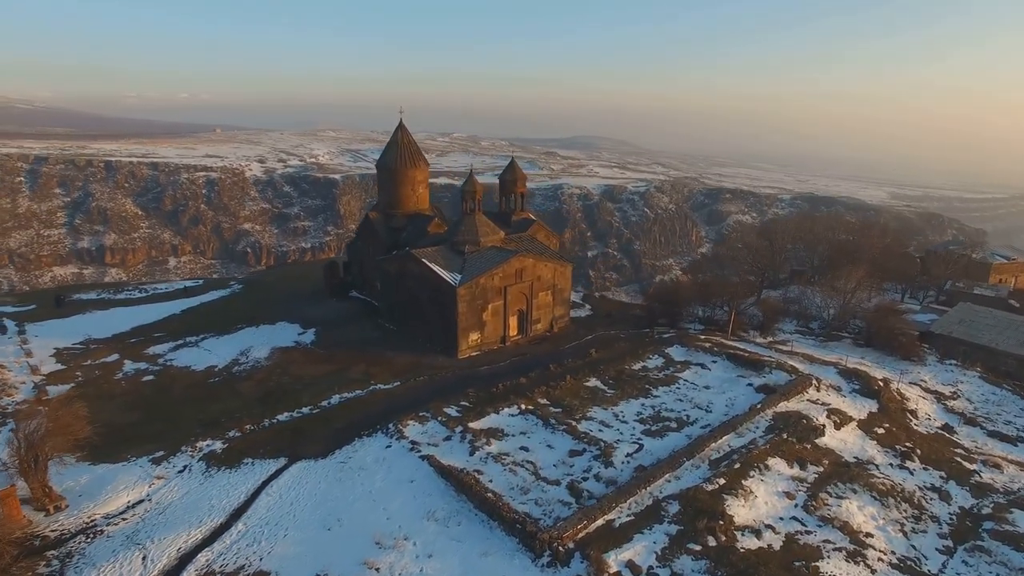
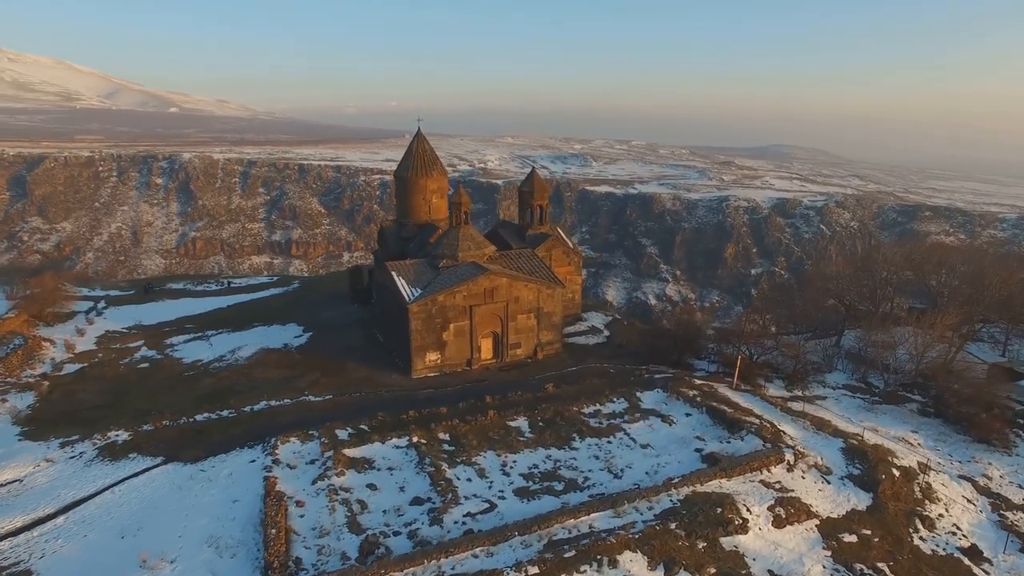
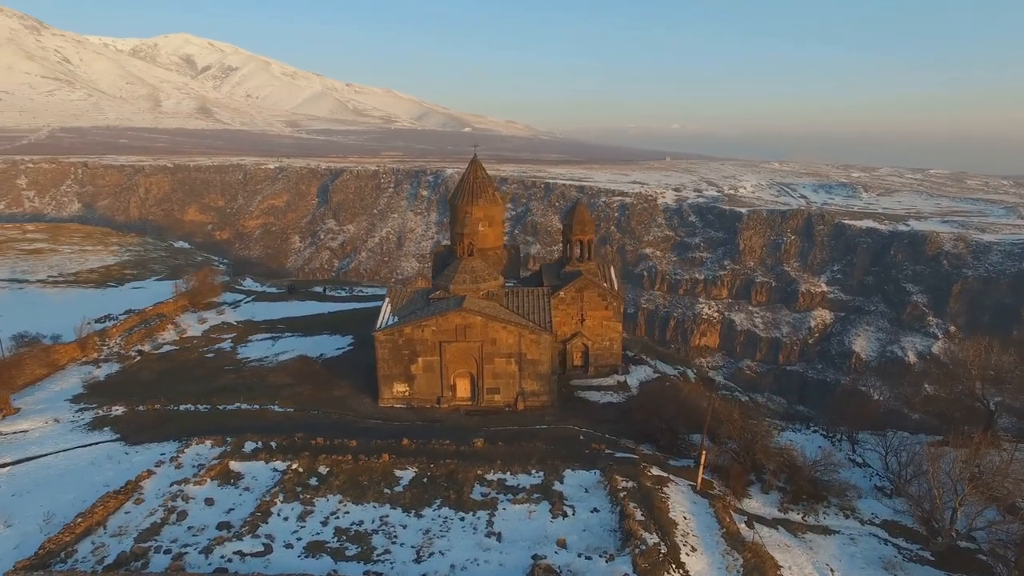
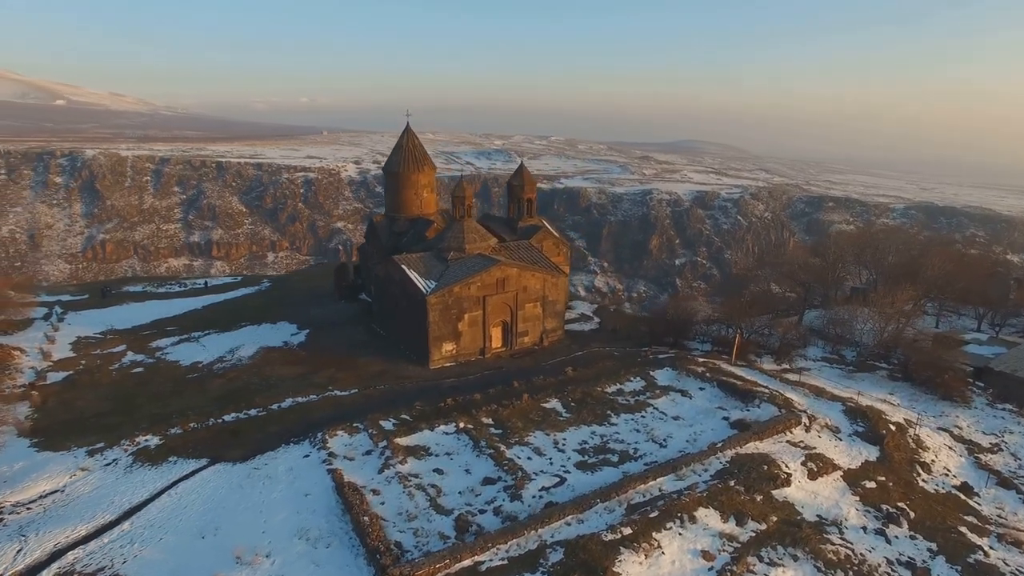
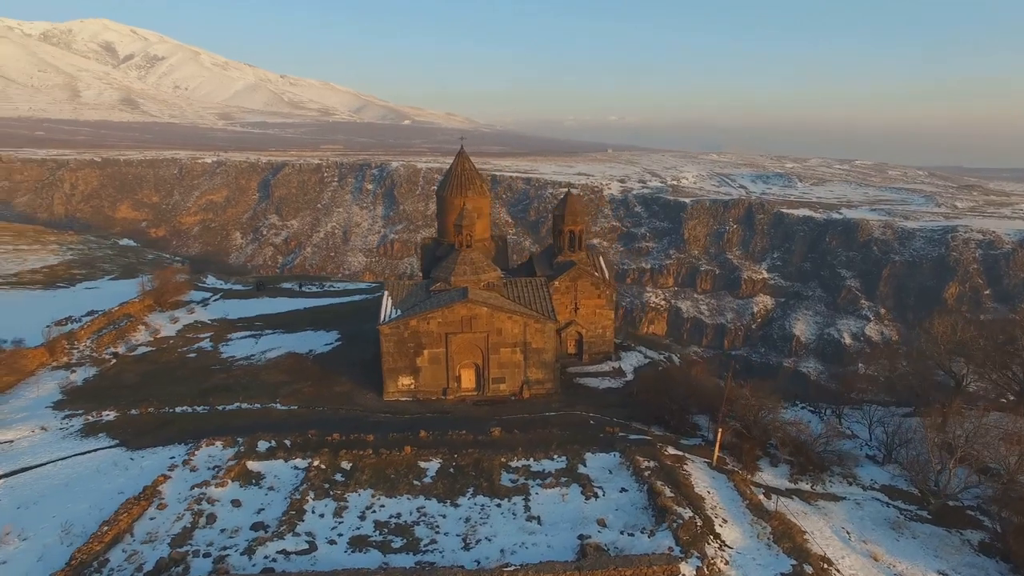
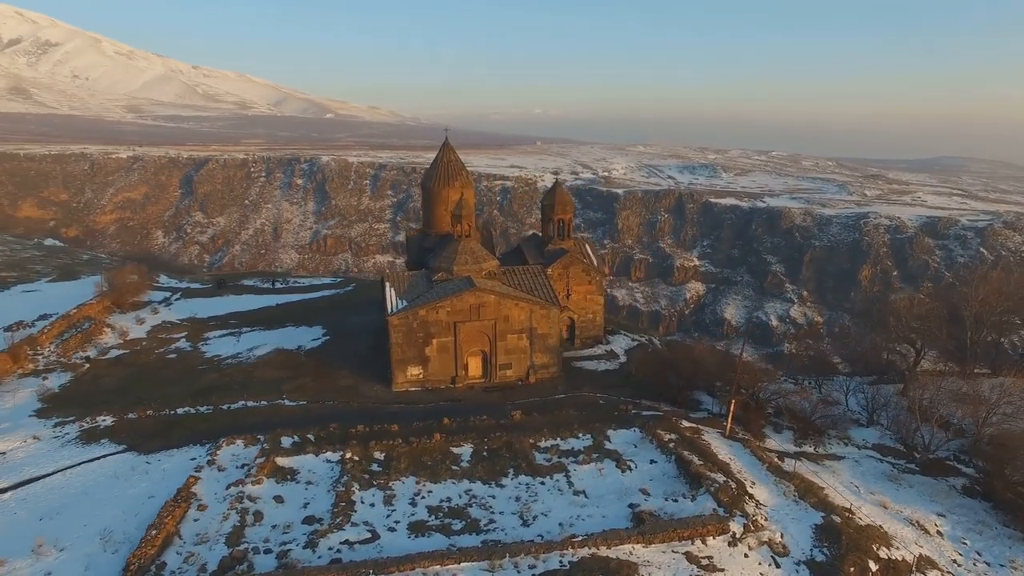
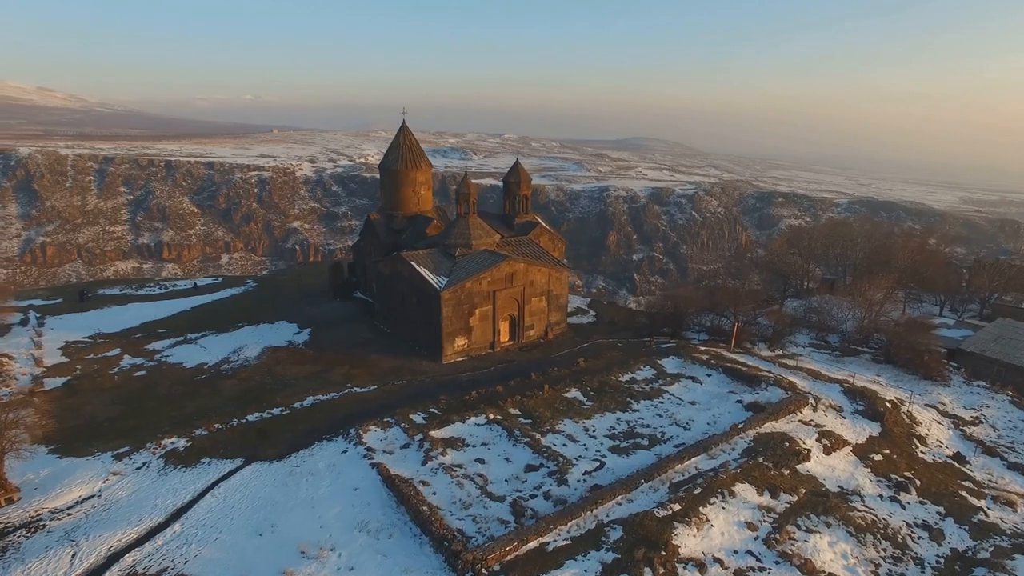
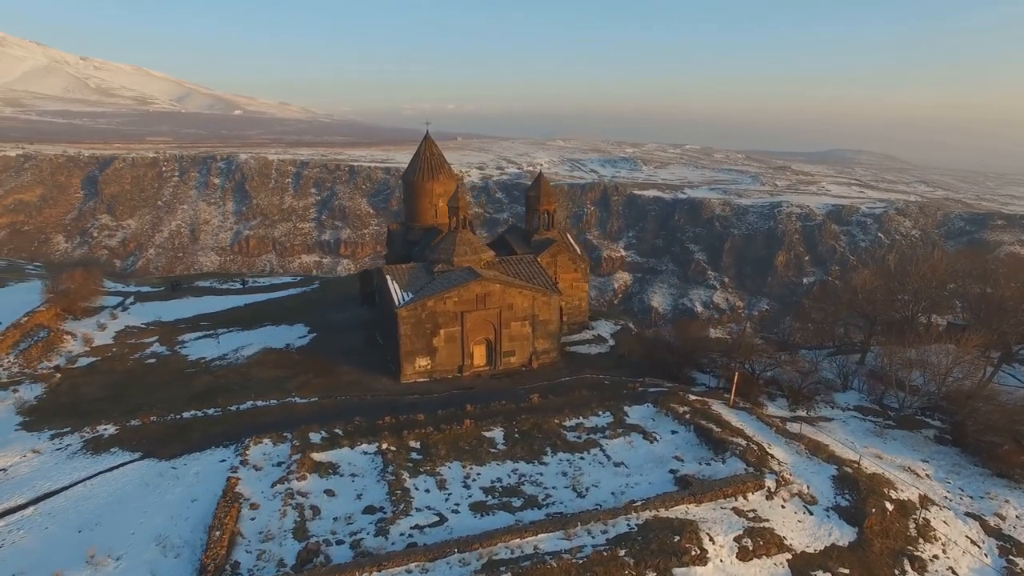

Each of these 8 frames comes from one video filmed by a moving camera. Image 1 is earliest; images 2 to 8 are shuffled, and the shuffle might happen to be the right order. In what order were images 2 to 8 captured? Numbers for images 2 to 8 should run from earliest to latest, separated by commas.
7, 4, 2, 8, 6, 5, 3
